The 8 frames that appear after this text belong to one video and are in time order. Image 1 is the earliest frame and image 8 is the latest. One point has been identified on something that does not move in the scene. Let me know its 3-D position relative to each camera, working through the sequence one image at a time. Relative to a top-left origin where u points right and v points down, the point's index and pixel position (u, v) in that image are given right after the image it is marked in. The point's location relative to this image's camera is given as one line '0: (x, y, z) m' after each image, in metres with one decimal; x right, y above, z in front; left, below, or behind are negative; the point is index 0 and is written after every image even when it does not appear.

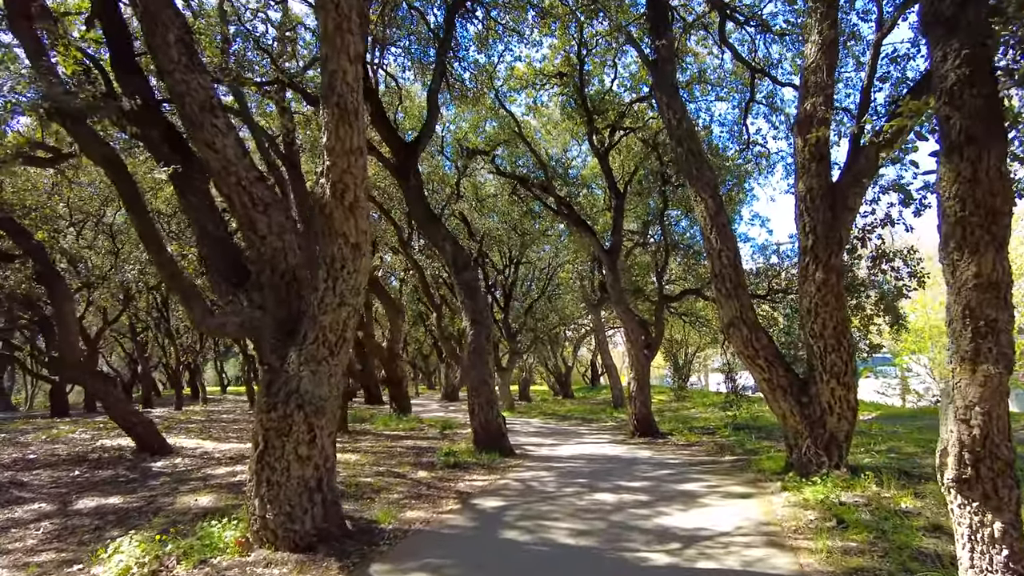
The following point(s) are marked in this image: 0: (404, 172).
0: (-2.1, +2.2, +12.2) m
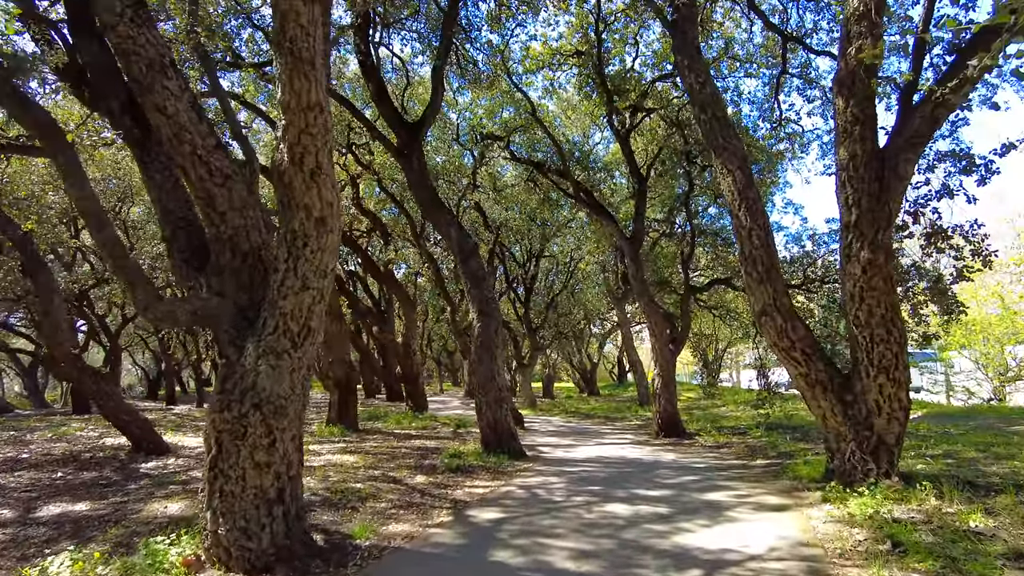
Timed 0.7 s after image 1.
0: (-1.9, +2.4, +11.4) m
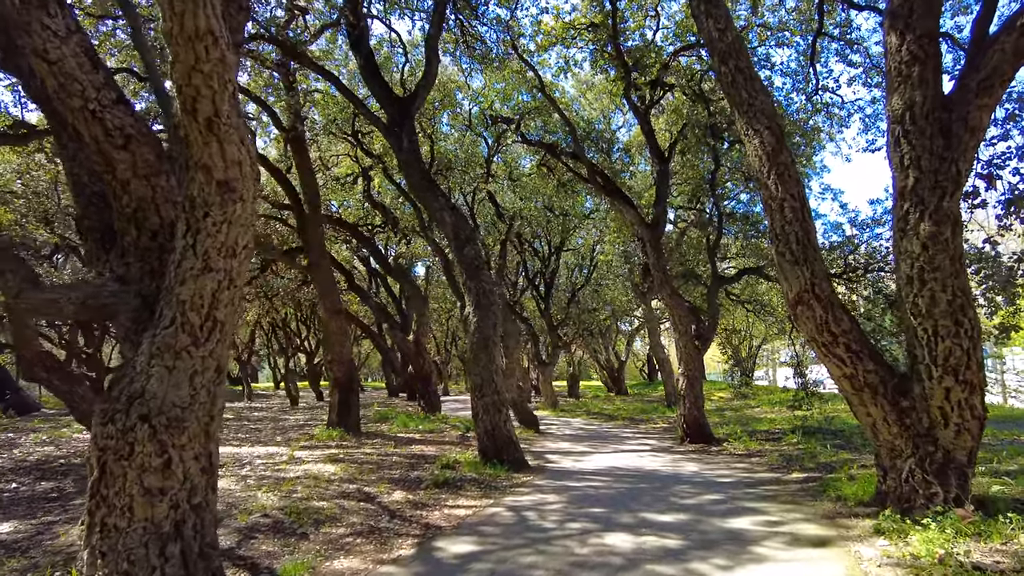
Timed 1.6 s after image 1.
0: (-1.9, +2.5, +10.4) m
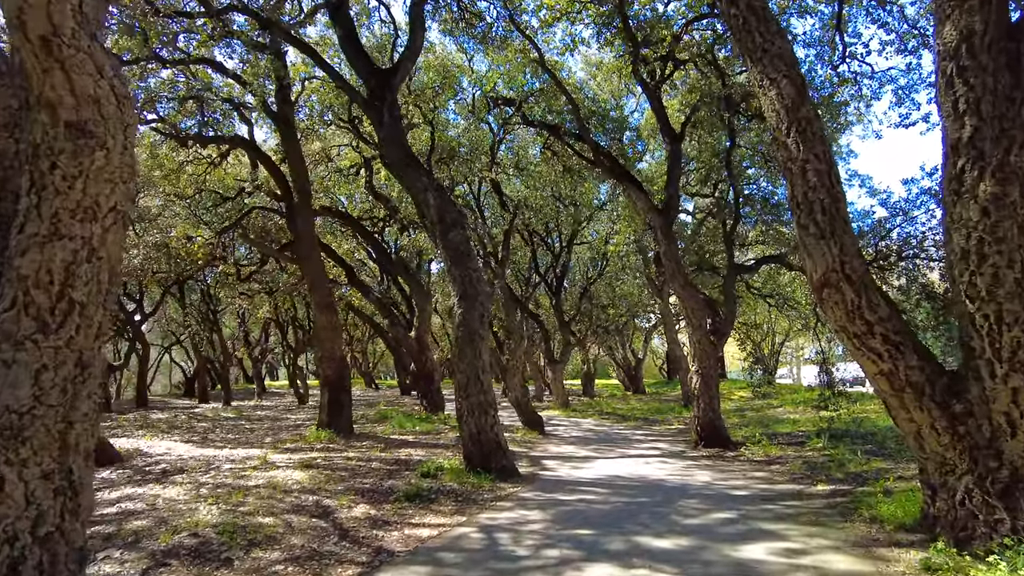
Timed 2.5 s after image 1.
0: (-2.0, +2.7, +9.5) m
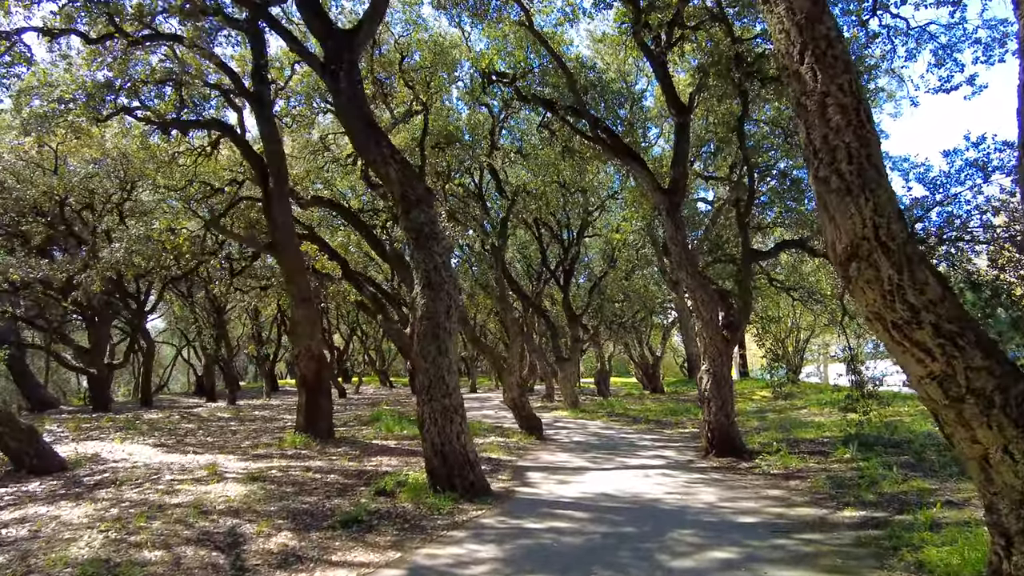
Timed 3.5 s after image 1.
0: (-2.3, +2.8, +8.3) m
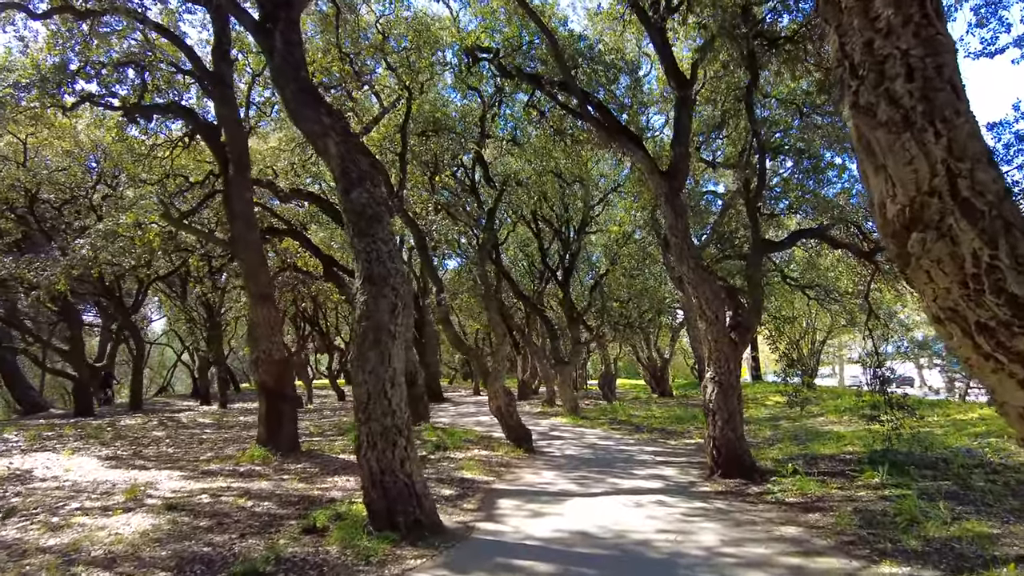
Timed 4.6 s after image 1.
0: (-2.7, +2.9, +7.1) m
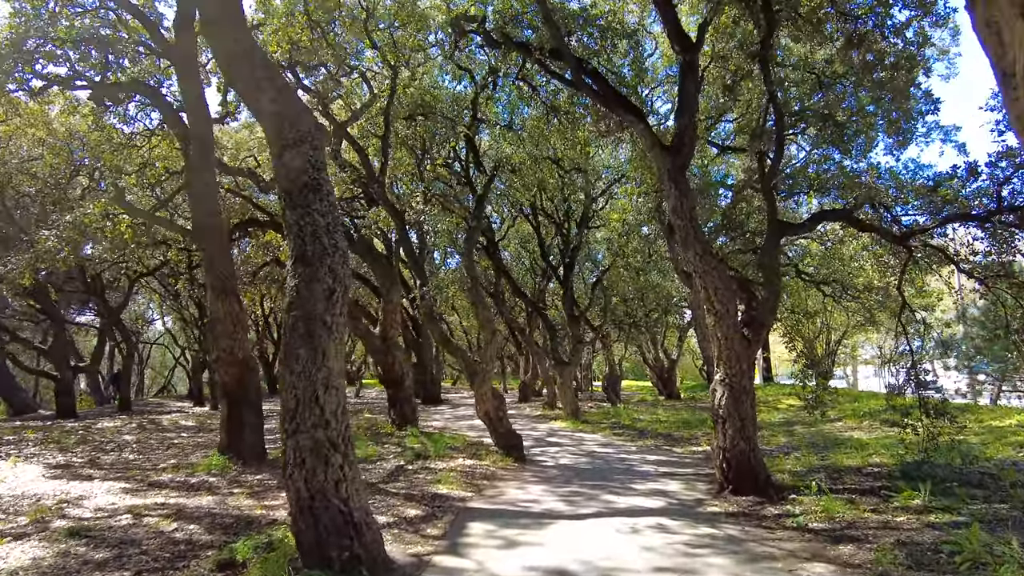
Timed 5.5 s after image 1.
0: (-3.0, +3.0, +6.0) m
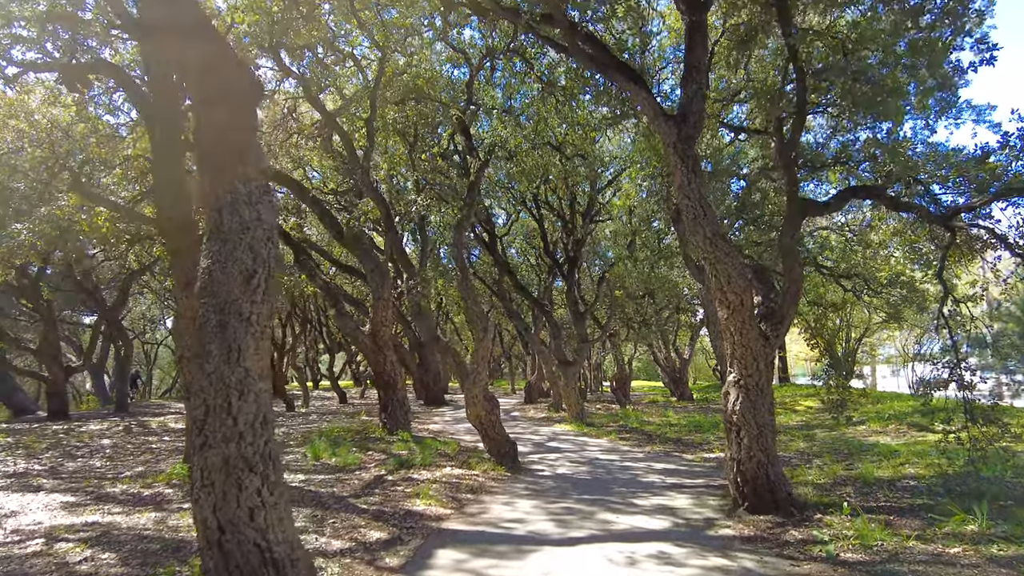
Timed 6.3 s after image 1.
0: (-3.2, +3.1, +5.1) m
